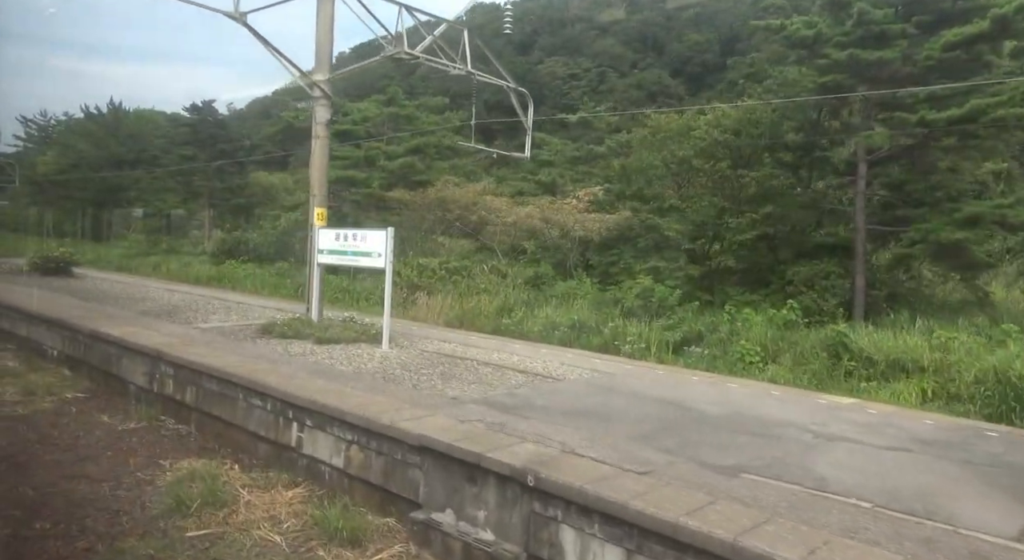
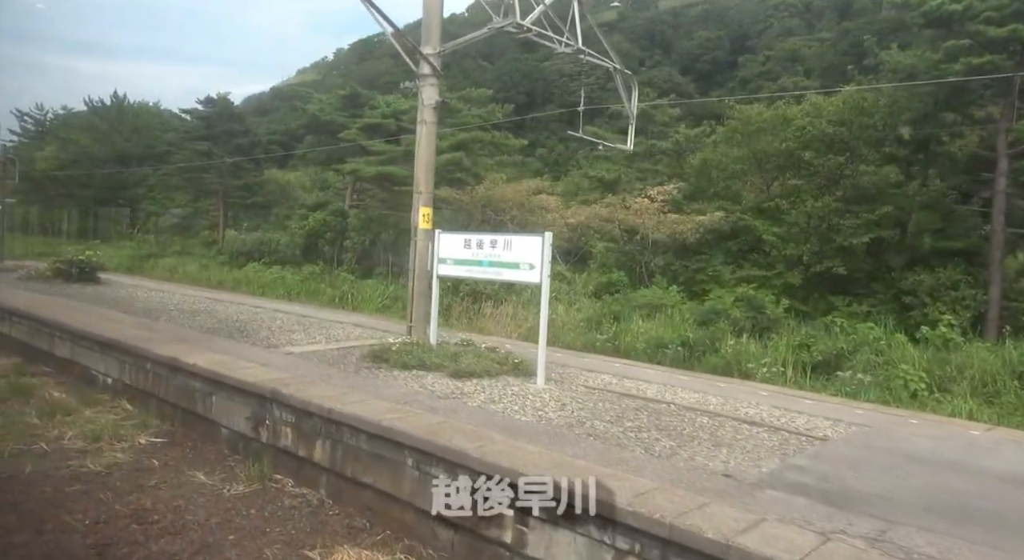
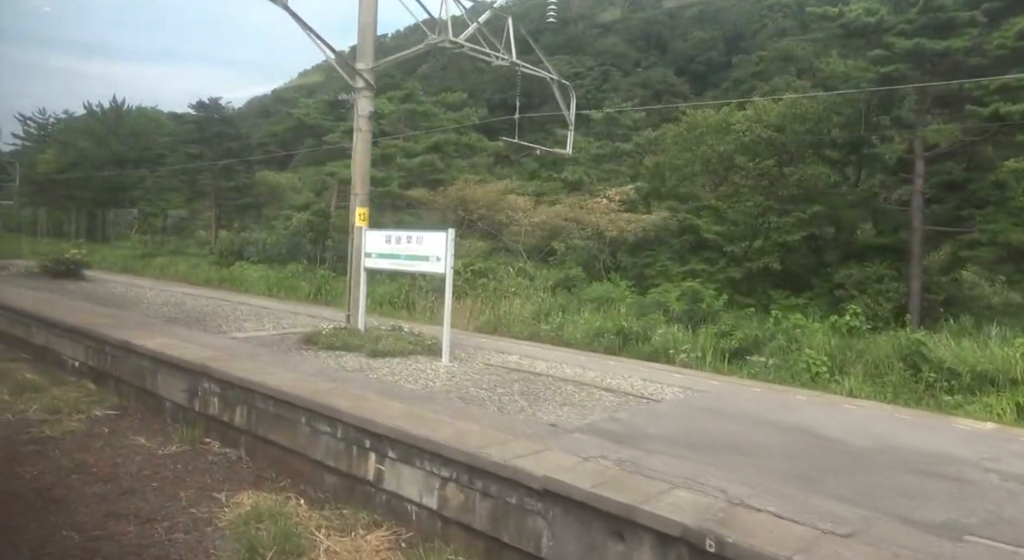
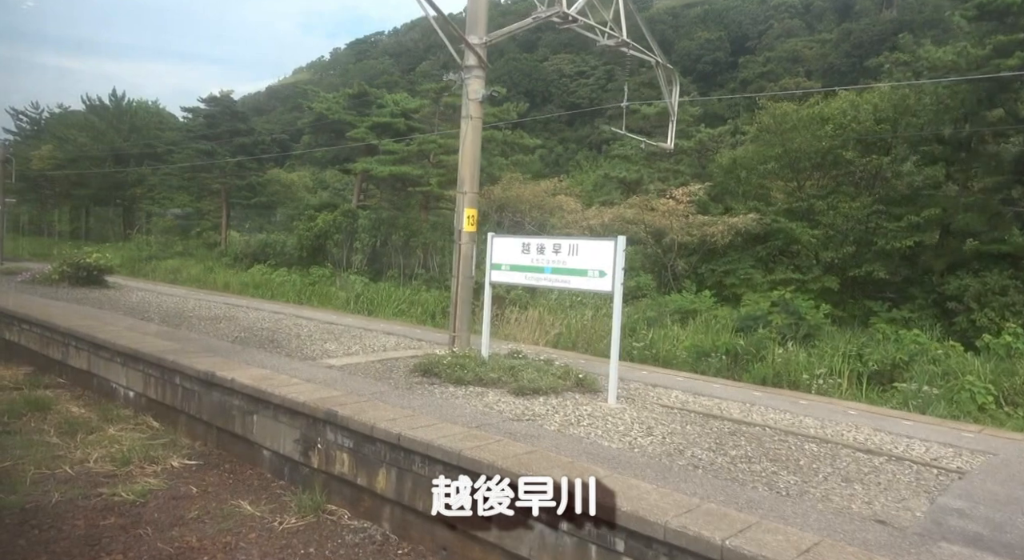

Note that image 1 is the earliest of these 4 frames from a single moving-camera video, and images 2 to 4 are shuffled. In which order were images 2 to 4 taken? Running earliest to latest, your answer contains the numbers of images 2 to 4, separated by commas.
3, 2, 4
